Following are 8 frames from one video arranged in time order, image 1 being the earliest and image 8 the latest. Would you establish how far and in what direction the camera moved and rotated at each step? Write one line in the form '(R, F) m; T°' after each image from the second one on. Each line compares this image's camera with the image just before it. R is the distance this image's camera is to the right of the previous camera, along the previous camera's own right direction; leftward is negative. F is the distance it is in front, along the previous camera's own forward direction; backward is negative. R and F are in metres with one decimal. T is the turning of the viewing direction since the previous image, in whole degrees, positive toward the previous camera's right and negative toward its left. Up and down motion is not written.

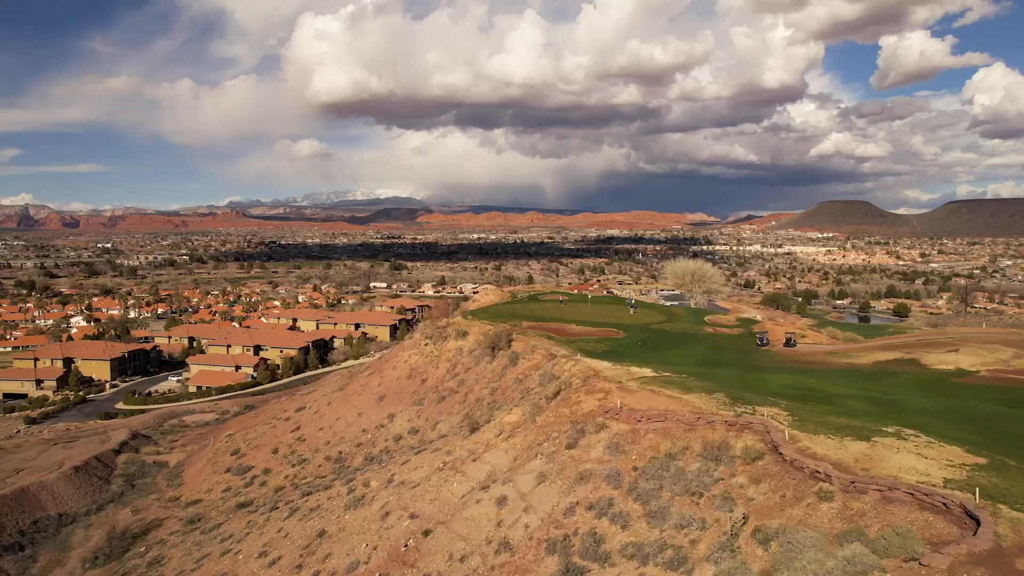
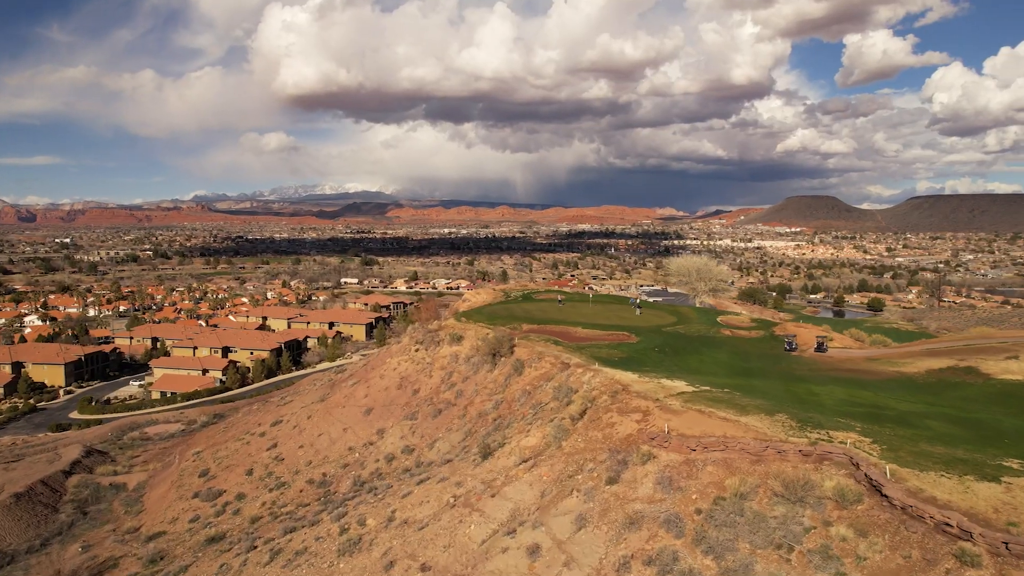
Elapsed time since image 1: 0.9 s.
(-1.3, +3.1) m; +2°
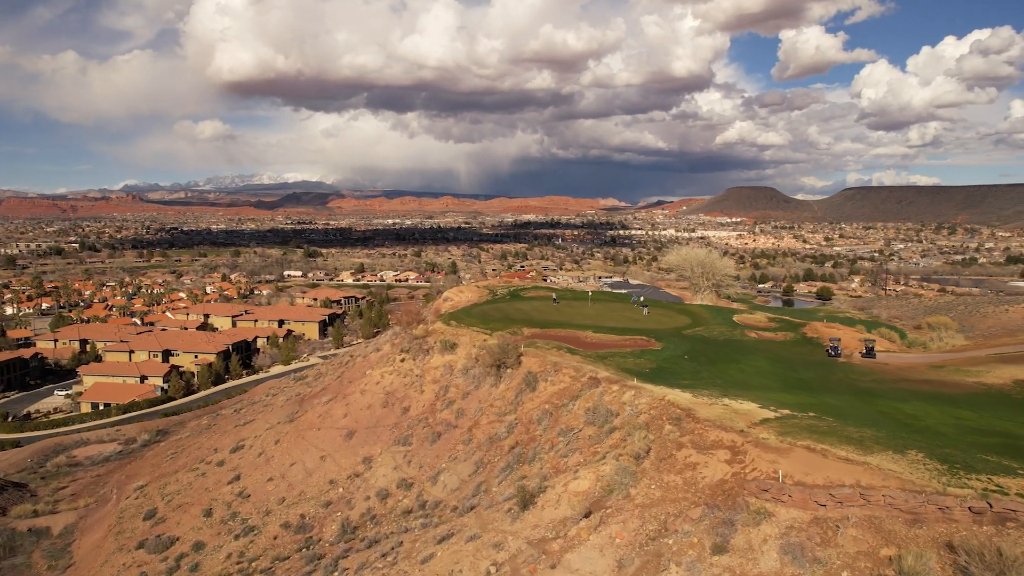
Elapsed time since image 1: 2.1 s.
(-2.2, +4.0) m; +5°
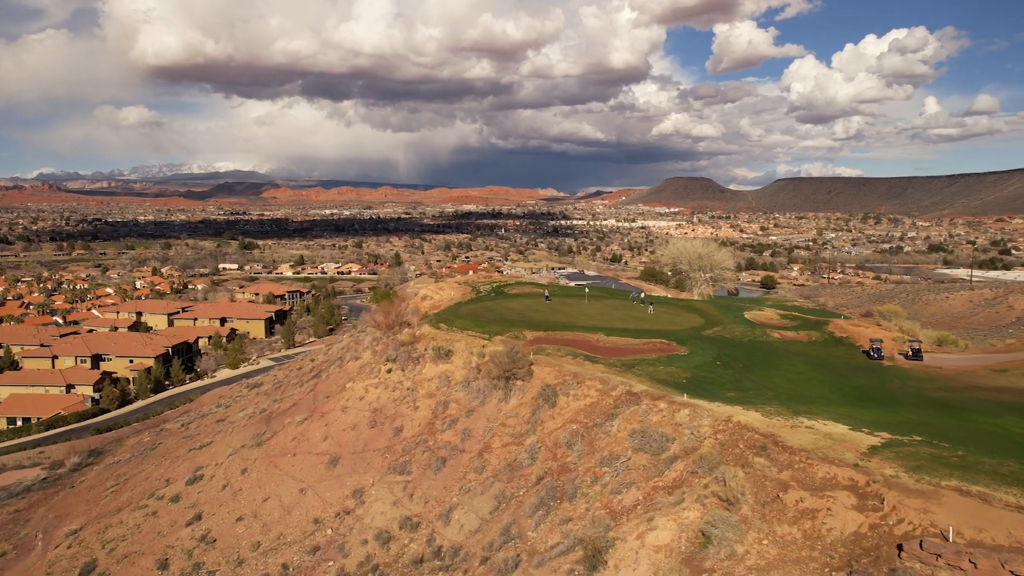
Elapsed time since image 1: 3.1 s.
(-2.1, +3.3) m; +5°
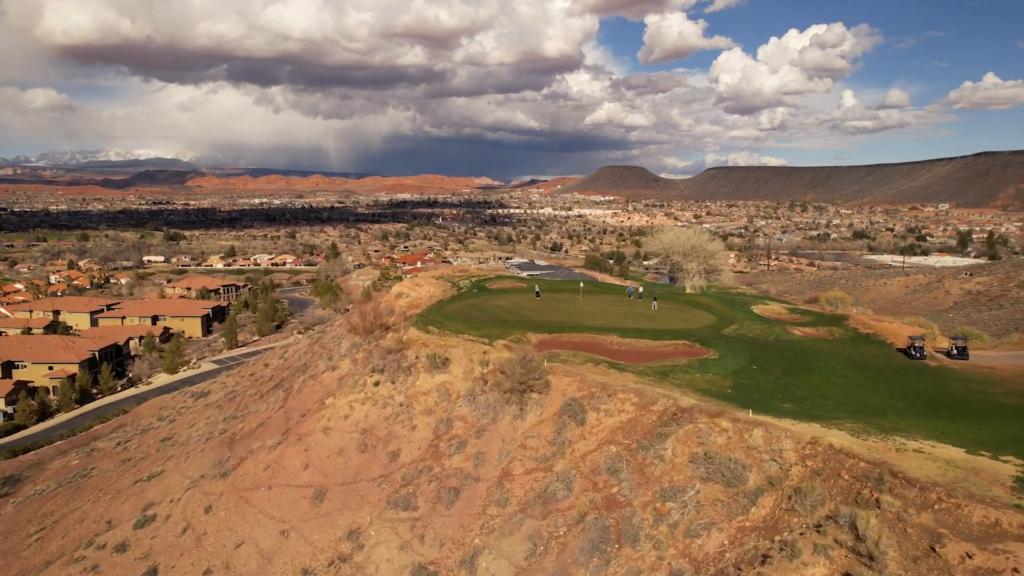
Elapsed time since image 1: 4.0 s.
(-2.0, +3.0) m; +5°
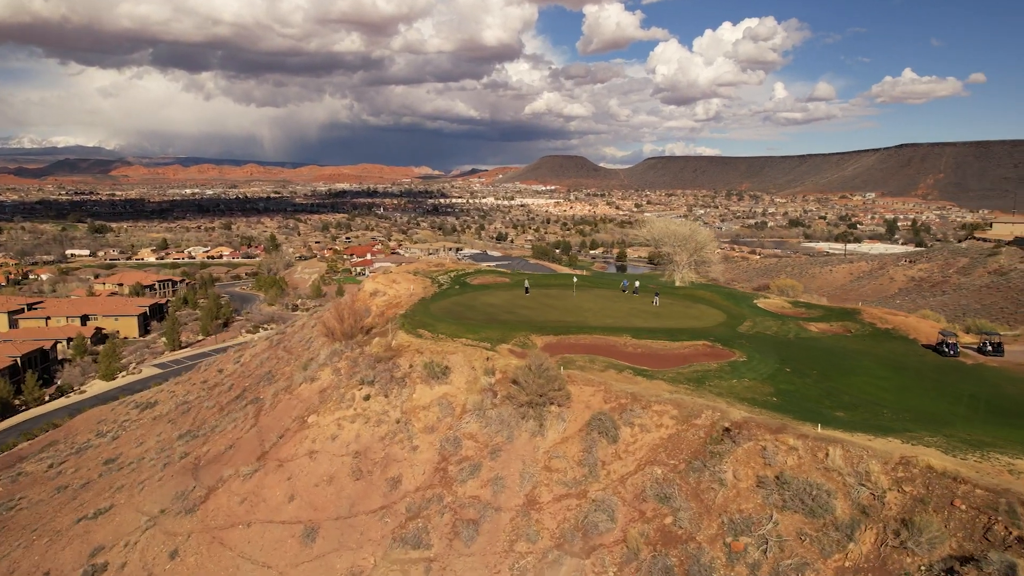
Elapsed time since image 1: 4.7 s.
(-1.7, +2.3) m; +5°
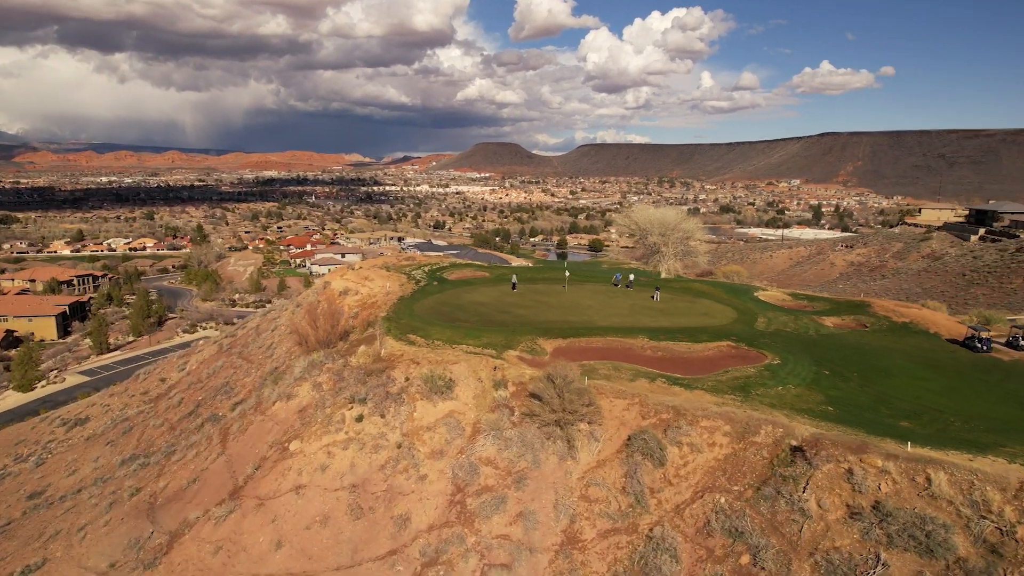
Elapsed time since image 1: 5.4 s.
(-1.7, +2.3) m; +5°
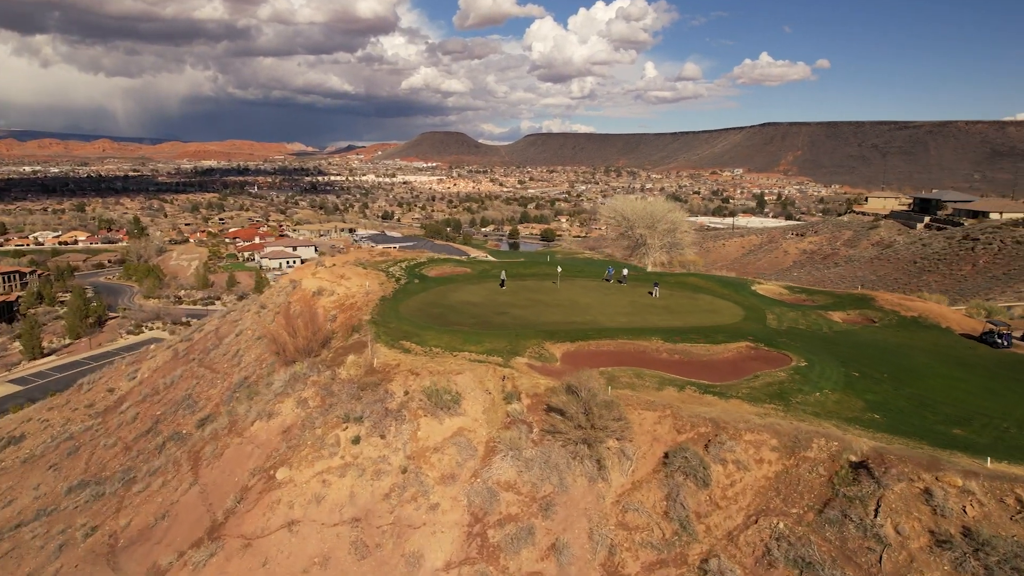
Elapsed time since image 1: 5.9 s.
(-1.3, +1.6) m; +4°
